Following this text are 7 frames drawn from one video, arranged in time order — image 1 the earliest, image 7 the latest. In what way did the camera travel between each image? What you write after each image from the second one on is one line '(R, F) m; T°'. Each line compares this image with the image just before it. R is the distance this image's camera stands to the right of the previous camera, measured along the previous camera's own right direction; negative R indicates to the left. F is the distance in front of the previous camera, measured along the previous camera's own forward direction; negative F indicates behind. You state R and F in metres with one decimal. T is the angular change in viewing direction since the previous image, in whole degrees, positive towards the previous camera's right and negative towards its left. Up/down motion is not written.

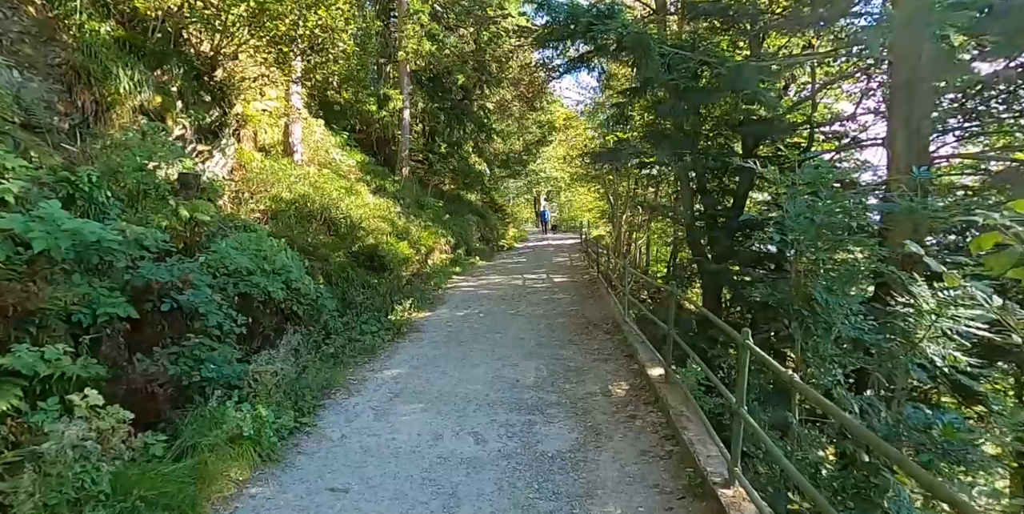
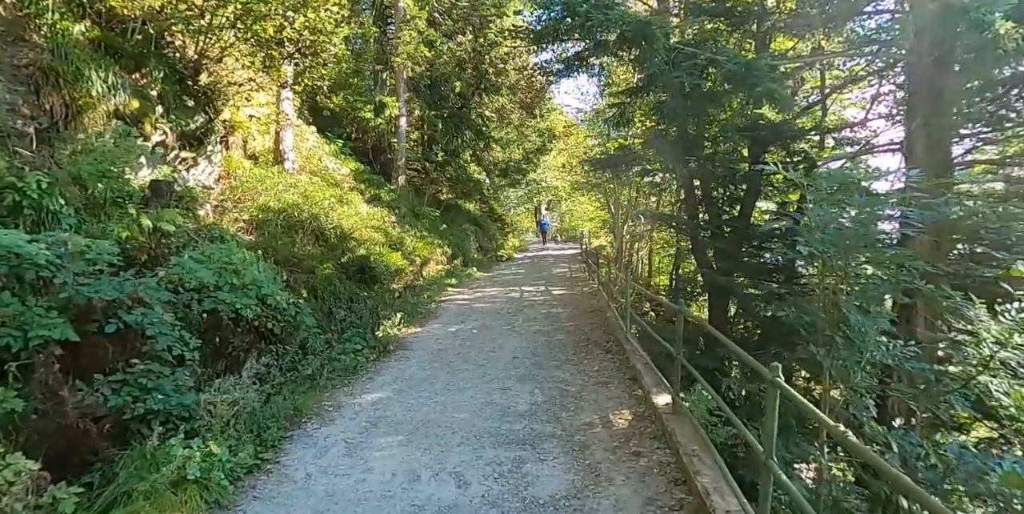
(+0.1, +0.4) m; 0°
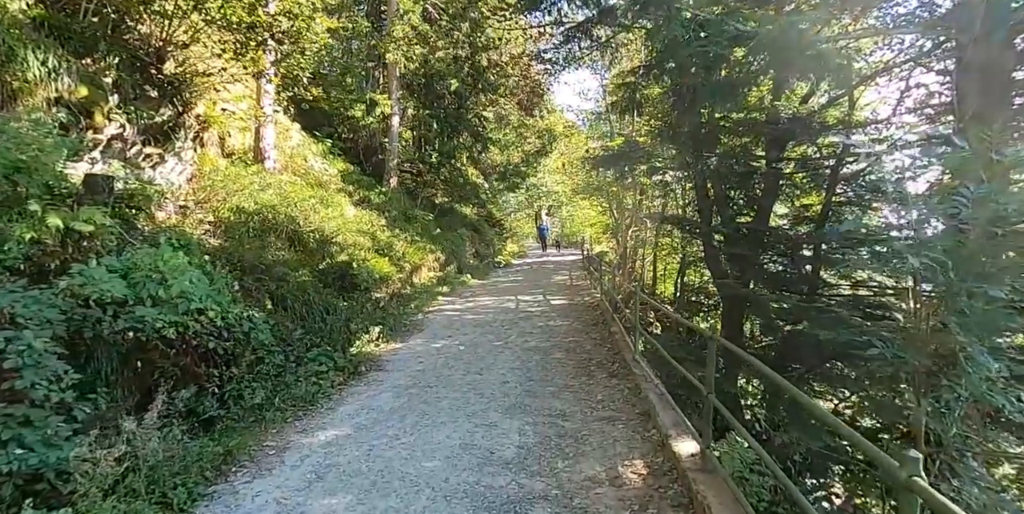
(+0.1, +0.8) m; 0°
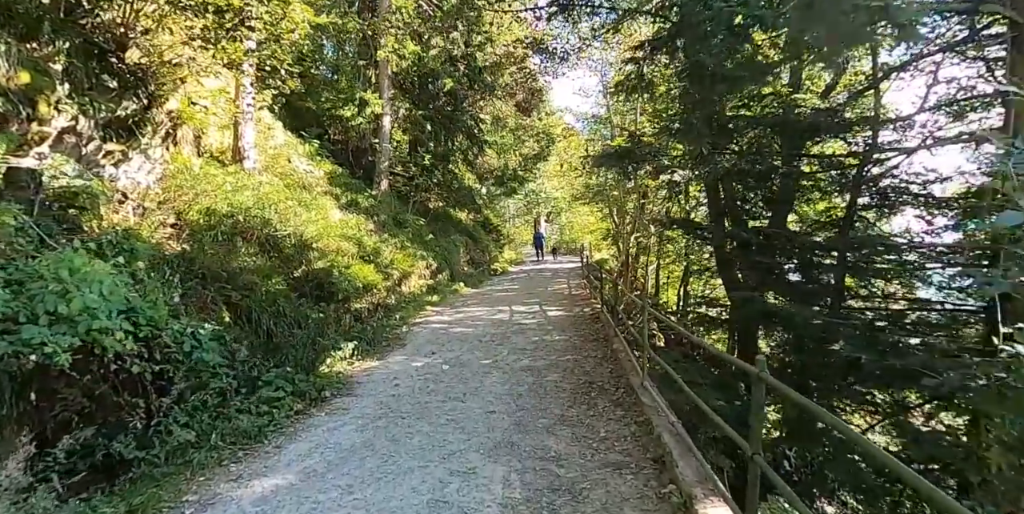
(+0.1, +0.7) m; 0°
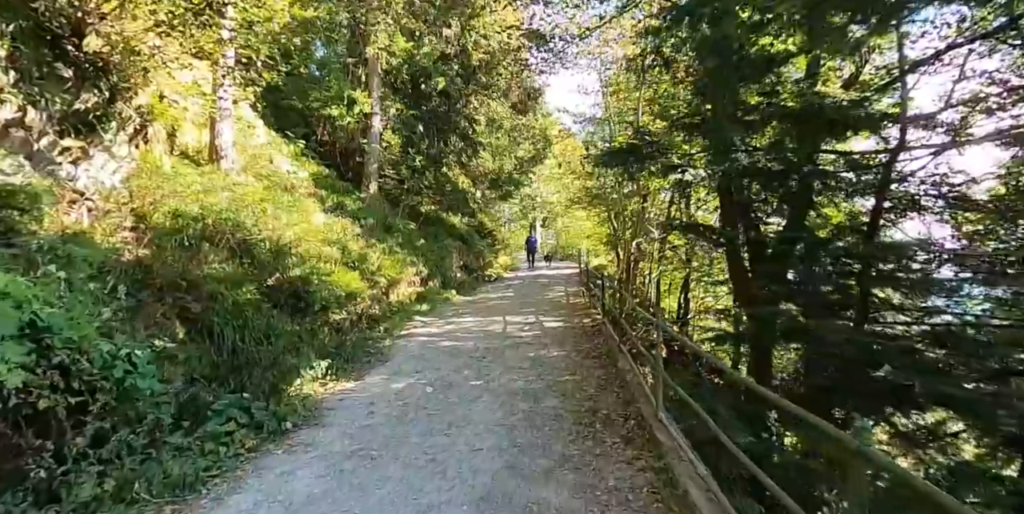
(0.0, +0.6) m; 0°
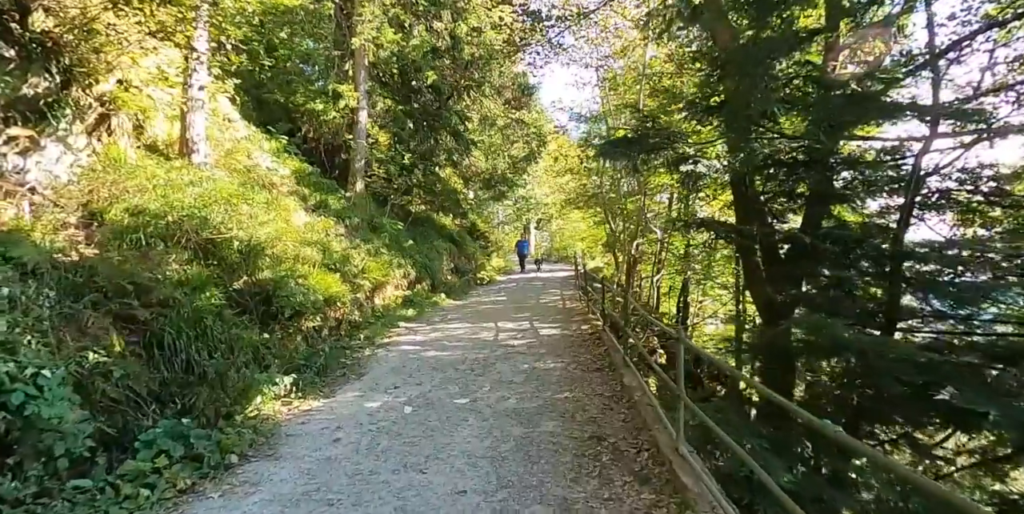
(0.0, +0.6) m; +1°
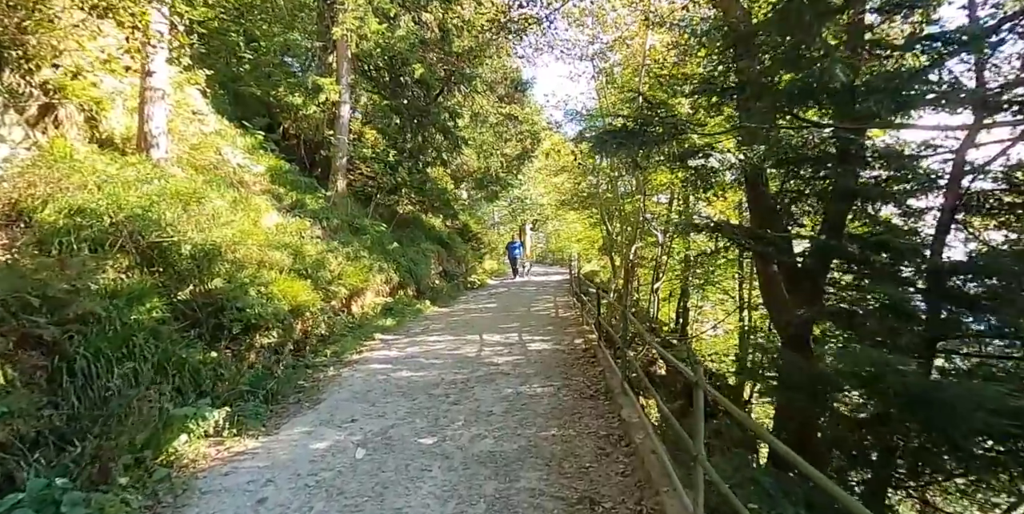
(+0.1, +0.7) m; 0°
